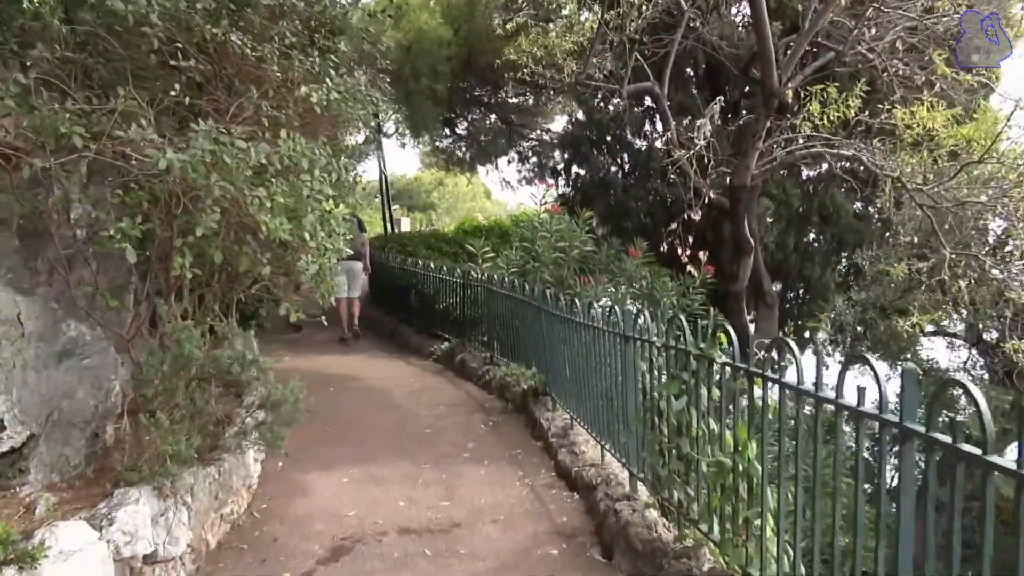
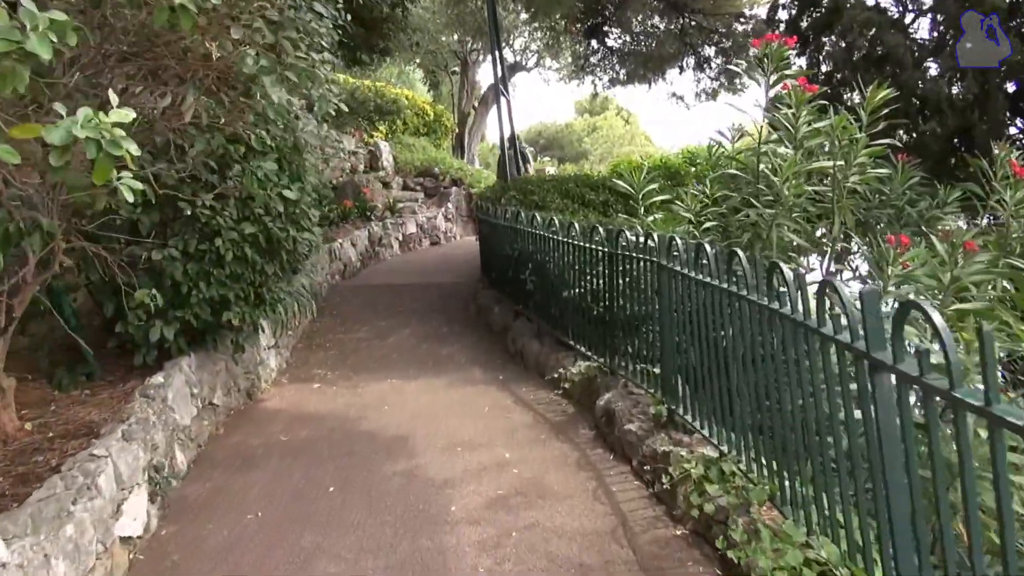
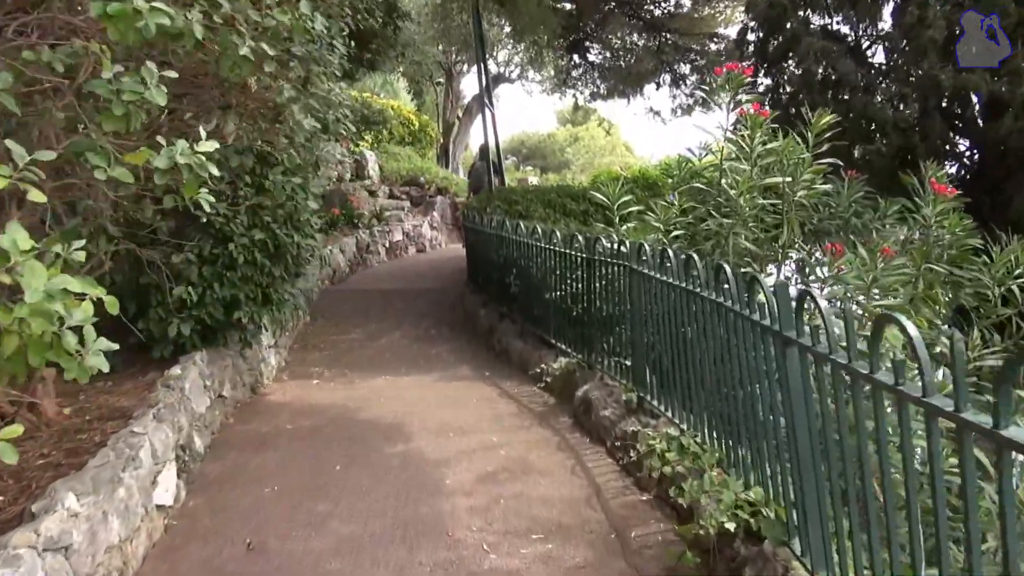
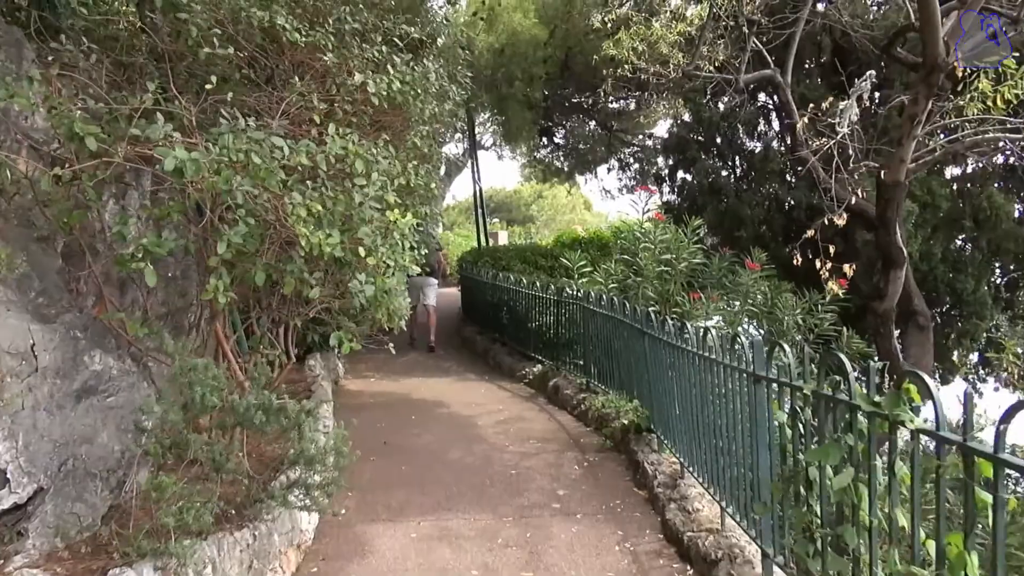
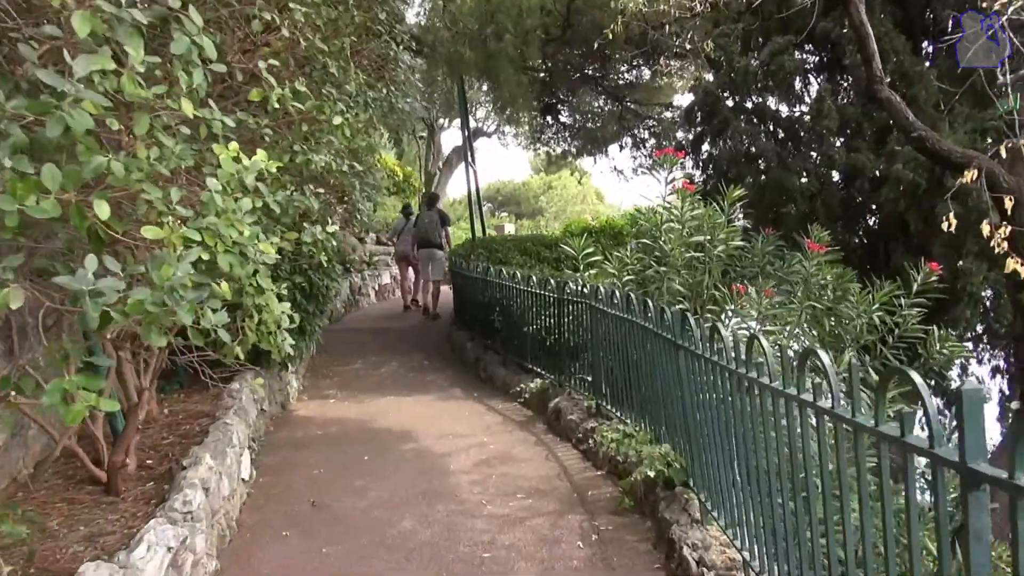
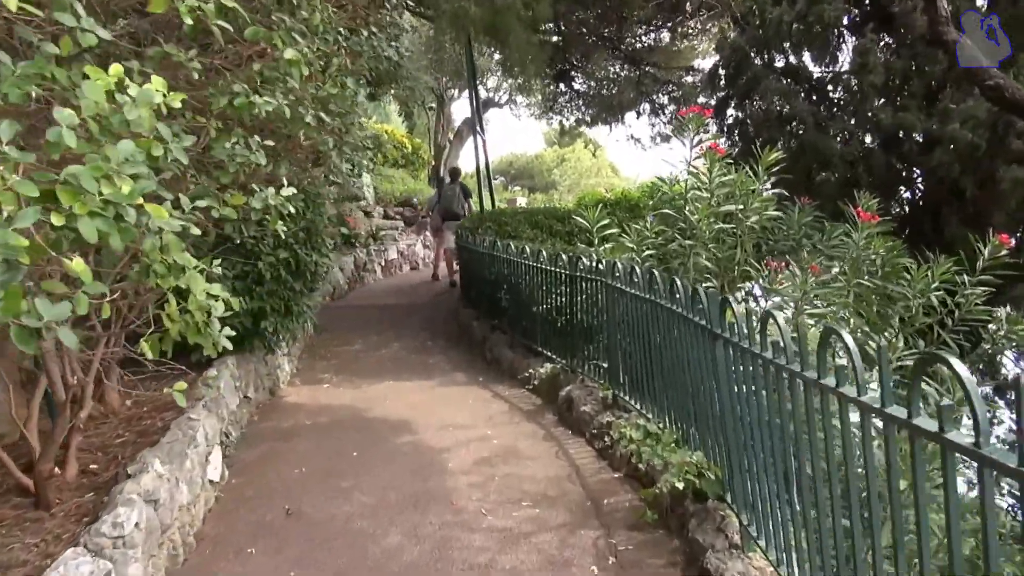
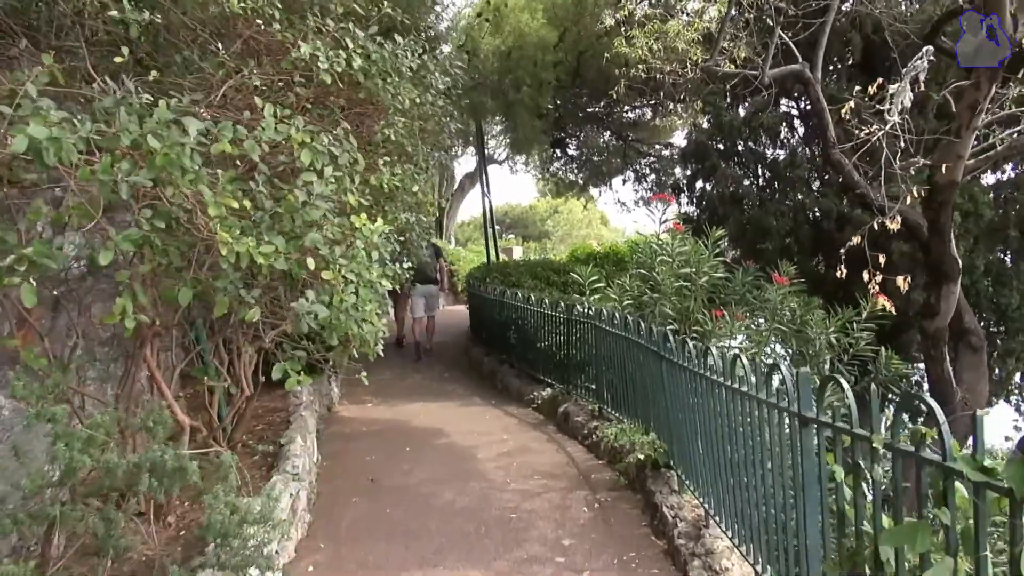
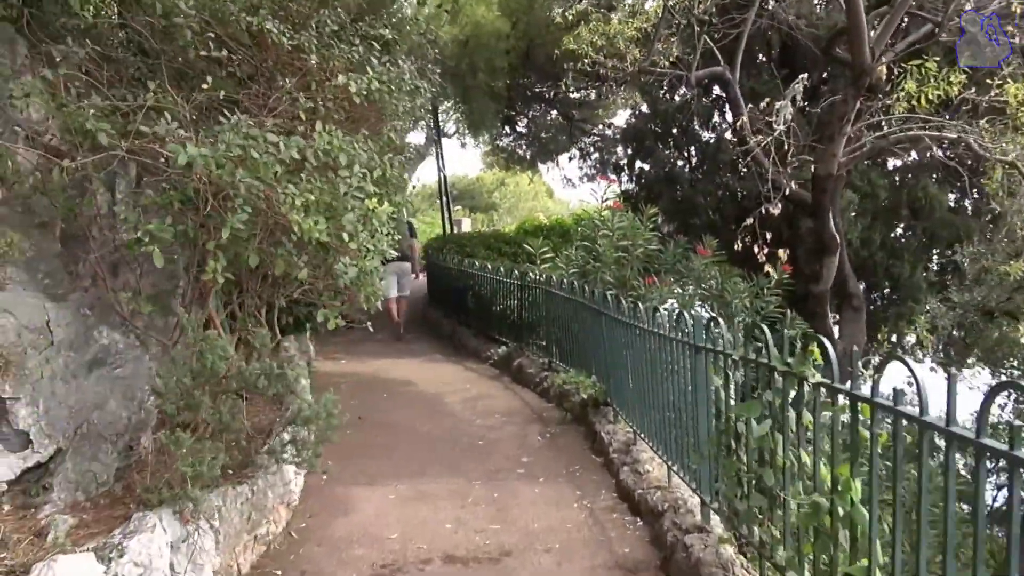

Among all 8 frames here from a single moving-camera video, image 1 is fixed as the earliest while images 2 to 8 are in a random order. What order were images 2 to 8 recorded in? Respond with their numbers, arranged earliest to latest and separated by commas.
8, 4, 7, 5, 6, 3, 2
